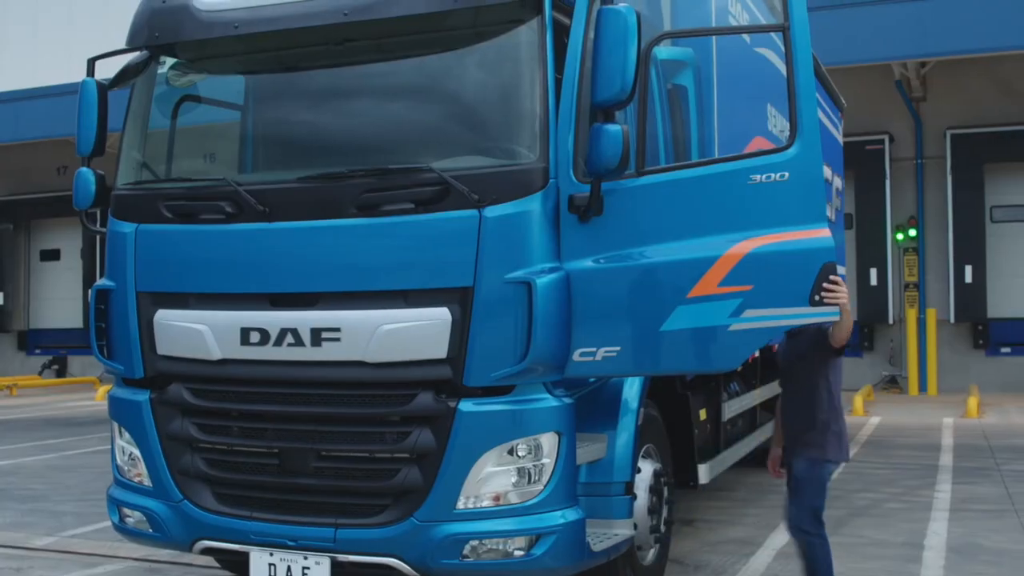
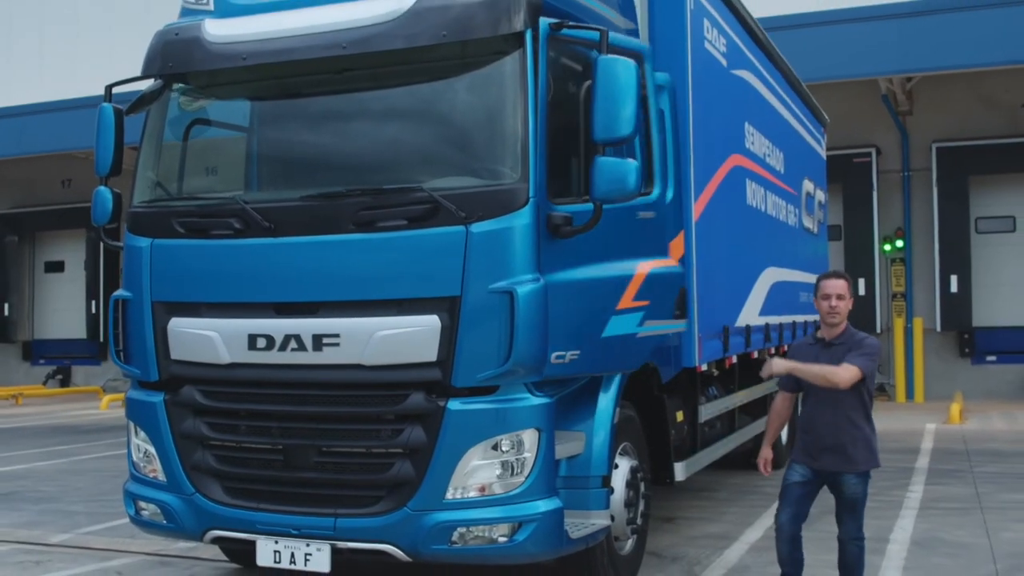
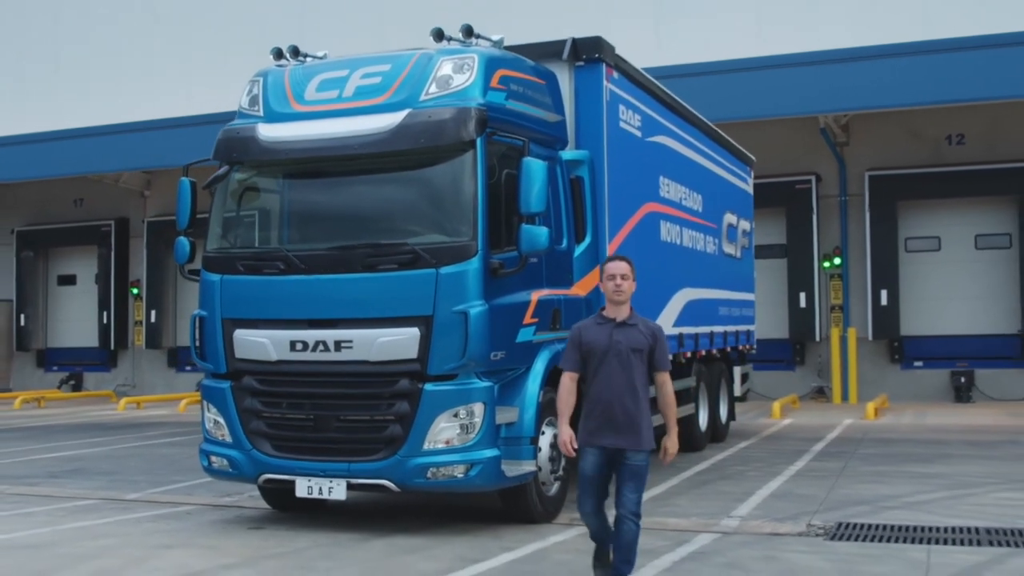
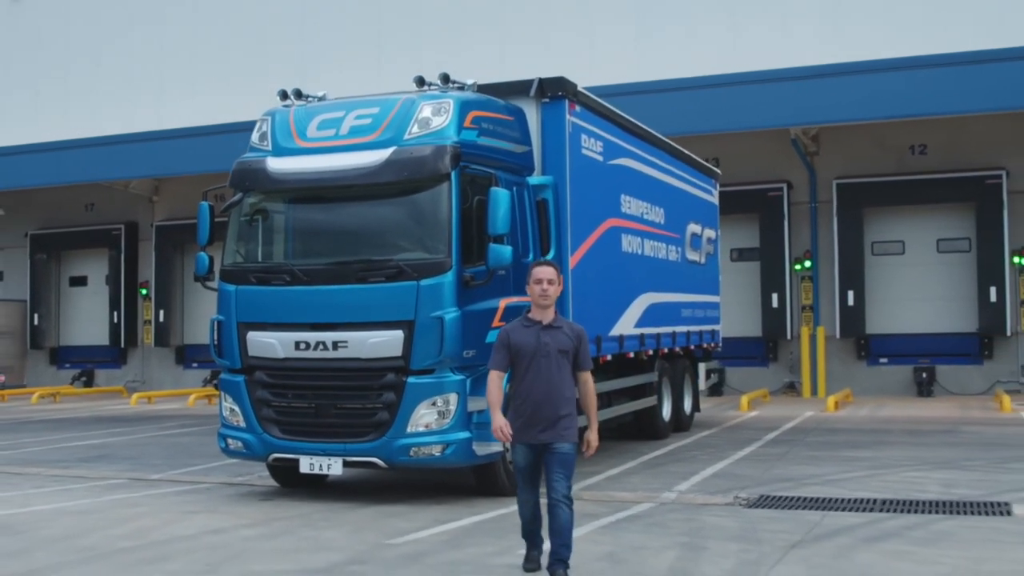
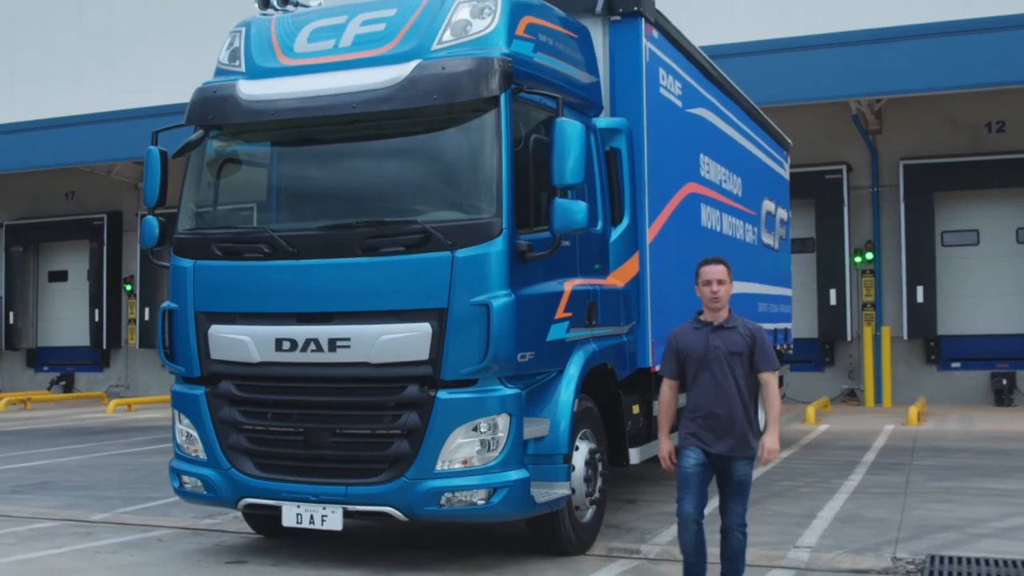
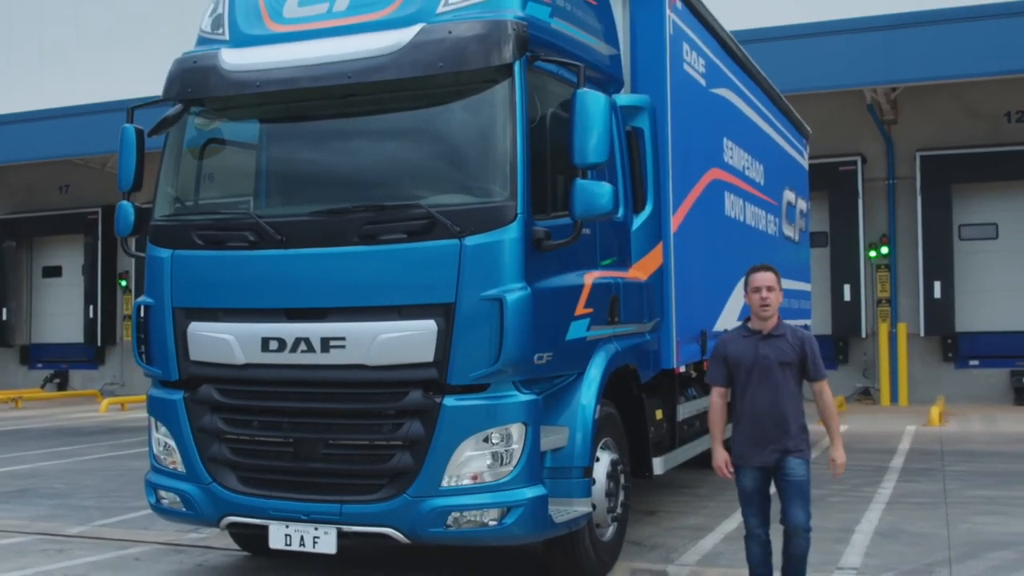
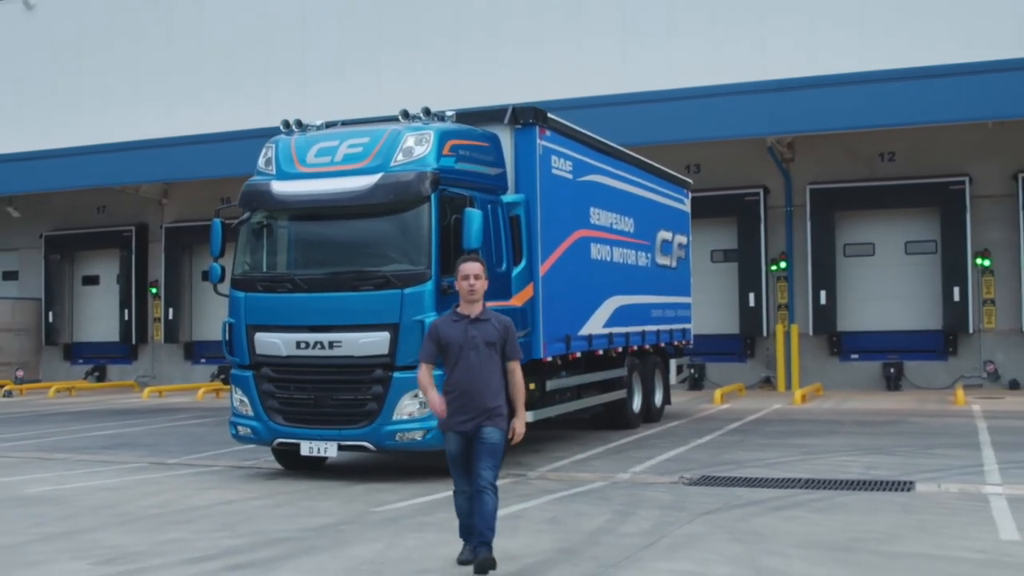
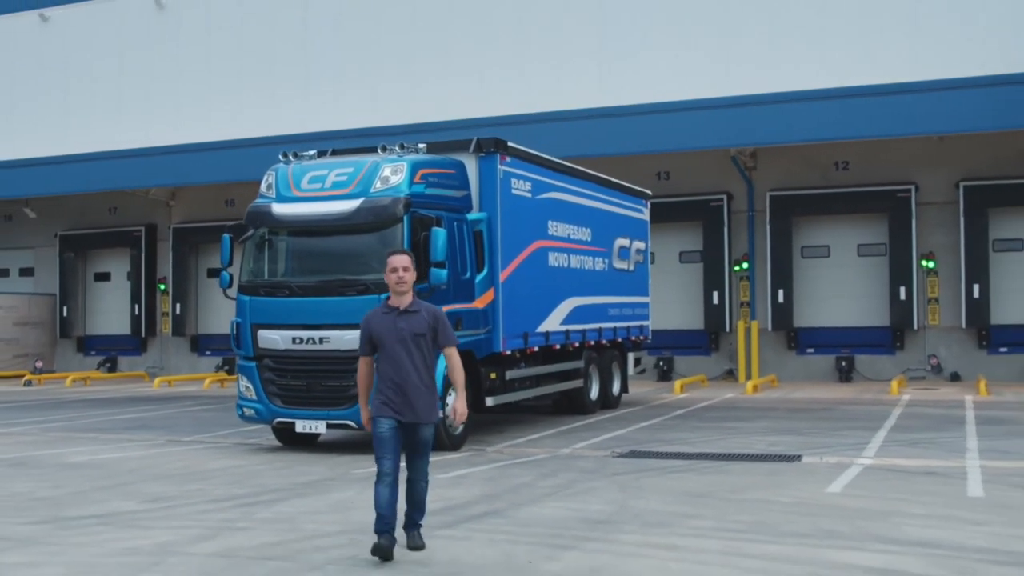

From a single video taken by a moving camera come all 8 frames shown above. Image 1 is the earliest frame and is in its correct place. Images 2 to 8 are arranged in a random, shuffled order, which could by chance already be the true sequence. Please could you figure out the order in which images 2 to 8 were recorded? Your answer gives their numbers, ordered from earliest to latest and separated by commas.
2, 6, 5, 3, 4, 7, 8
